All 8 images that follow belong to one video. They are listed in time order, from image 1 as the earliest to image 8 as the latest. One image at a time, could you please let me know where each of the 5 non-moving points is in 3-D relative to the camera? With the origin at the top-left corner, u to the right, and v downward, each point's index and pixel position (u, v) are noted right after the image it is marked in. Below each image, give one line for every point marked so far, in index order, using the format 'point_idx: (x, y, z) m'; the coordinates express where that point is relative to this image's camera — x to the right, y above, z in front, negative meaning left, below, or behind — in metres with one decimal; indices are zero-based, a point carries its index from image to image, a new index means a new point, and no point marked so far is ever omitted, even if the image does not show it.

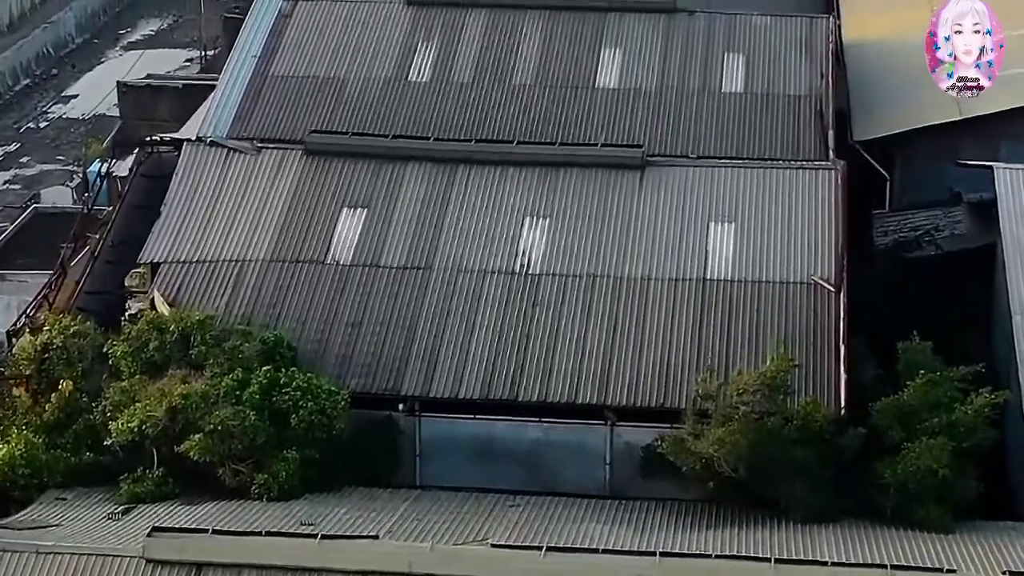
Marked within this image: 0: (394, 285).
0: (-1.2, 0.0, +19.8) m
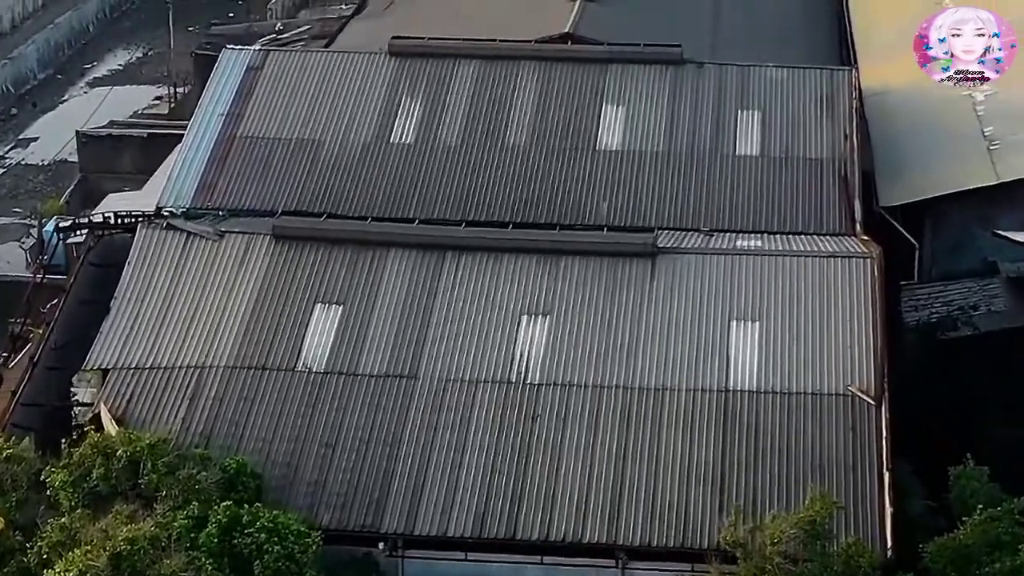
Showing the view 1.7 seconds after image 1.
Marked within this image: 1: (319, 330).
0: (-1.2, -1.0, +17.5) m
1: (-1.8, -0.4, +18.3) m
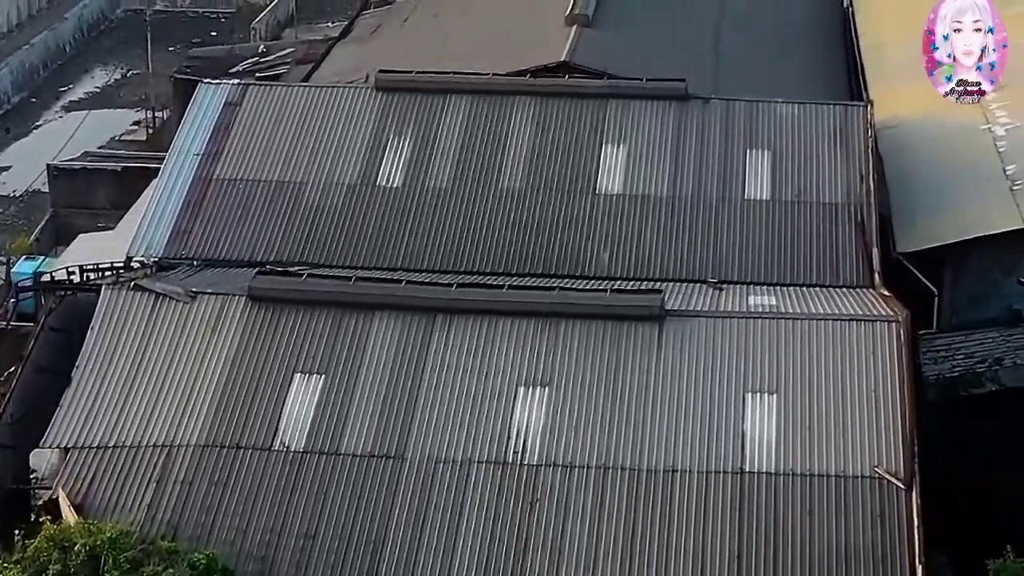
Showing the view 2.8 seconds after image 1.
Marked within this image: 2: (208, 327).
0: (-1.2, -1.5, +16.0) m
1: (-1.8, -1.0, +16.8) m
2: (-2.7, -0.4, +17.8) m
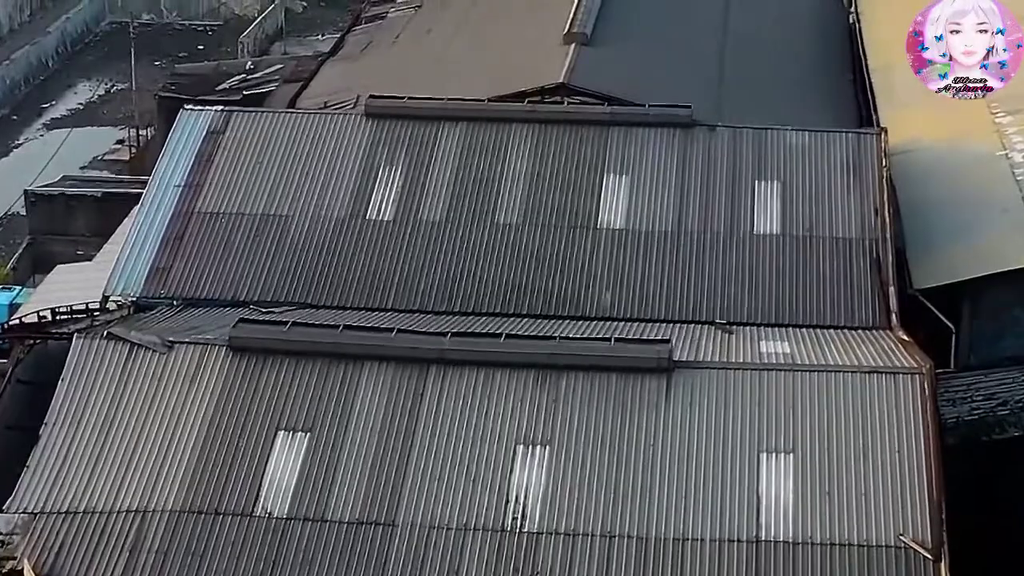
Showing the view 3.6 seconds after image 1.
0: (-1.3, -2.0, +14.9) m
1: (-1.8, -1.4, +15.7) m
2: (-2.8, -0.8, +16.7) m
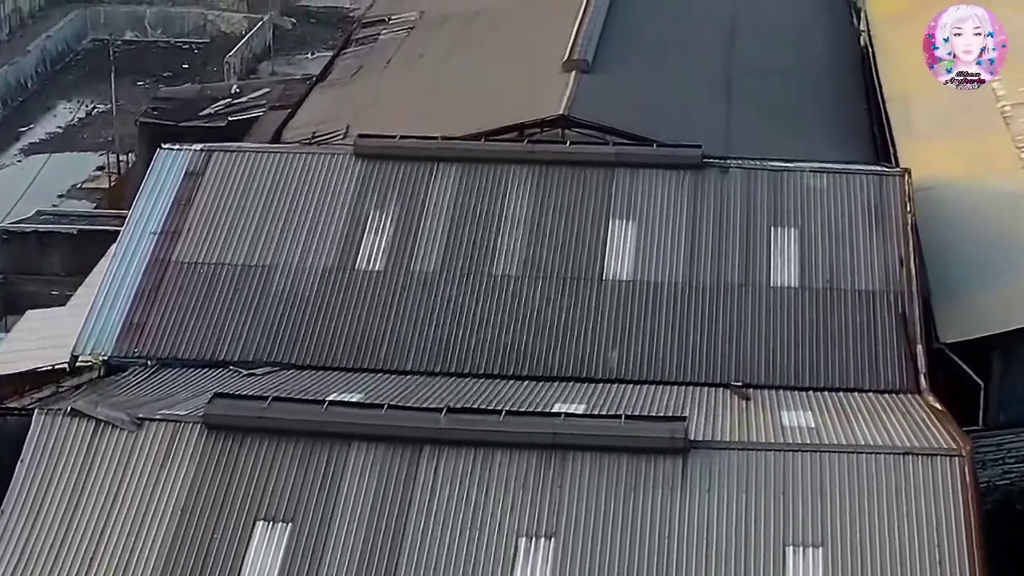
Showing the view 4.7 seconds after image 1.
0: (-1.2, -2.5, +13.5) m
1: (-1.8, -2.0, +14.3) m
2: (-2.8, -1.3, +15.3) m
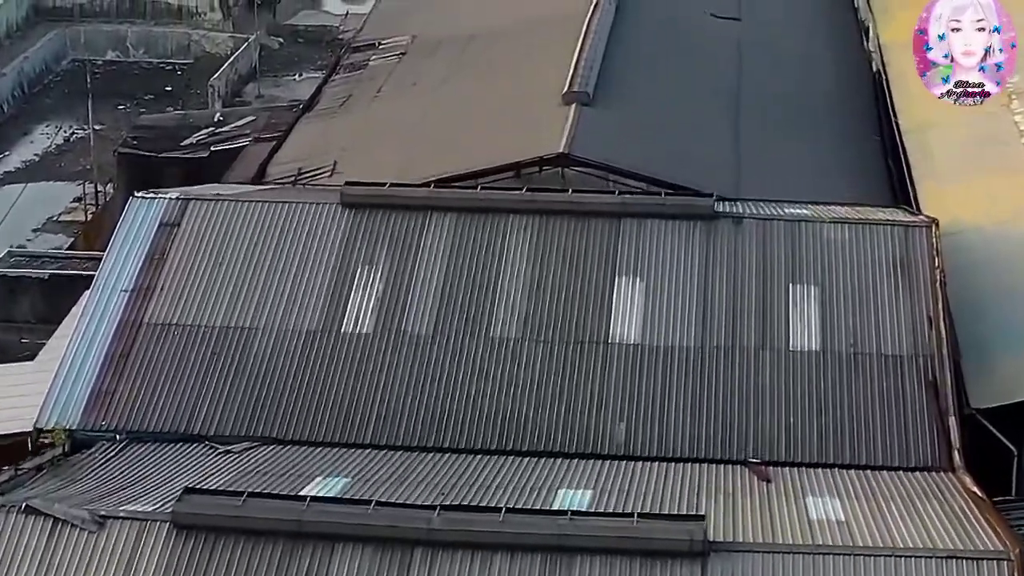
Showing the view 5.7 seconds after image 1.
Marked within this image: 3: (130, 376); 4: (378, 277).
0: (-1.2, -3.1, +12.0) m
1: (-1.8, -2.6, +12.8) m
2: (-2.8, -1.9, +13.8) m
3: (-3.5, -0.8, +18.1) m
4: (-1.3, +0.1, +19.2) m
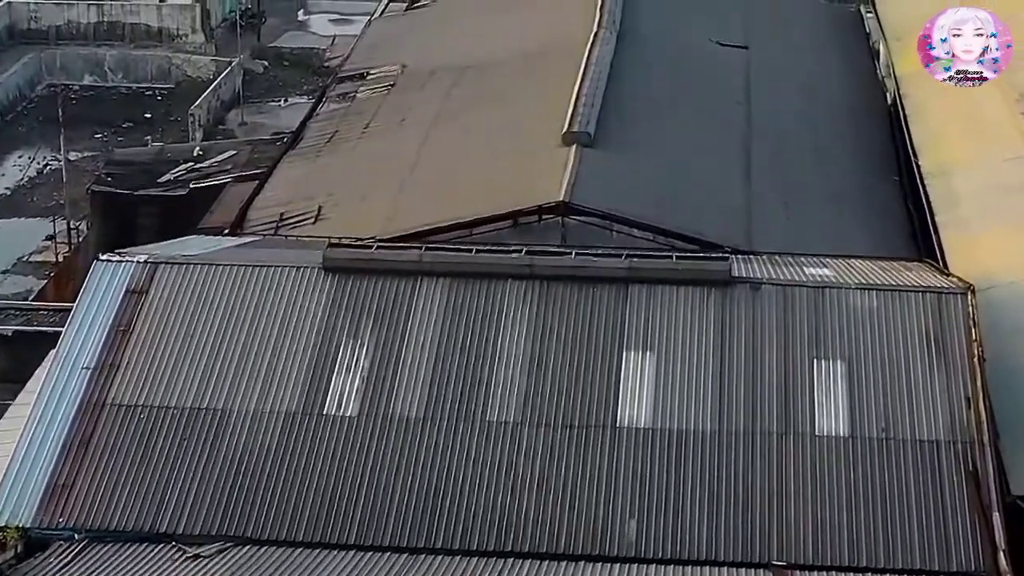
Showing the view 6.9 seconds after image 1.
0: (-1.2, -3.8, +10.4) m
1: (-1.8, -3.3, +11.2) m
2: (-2.7, -2.6, +12.2) m
3: (-3.5, -1.5, +16.4) m
4: (-1.3, -0.6, +17.6) m
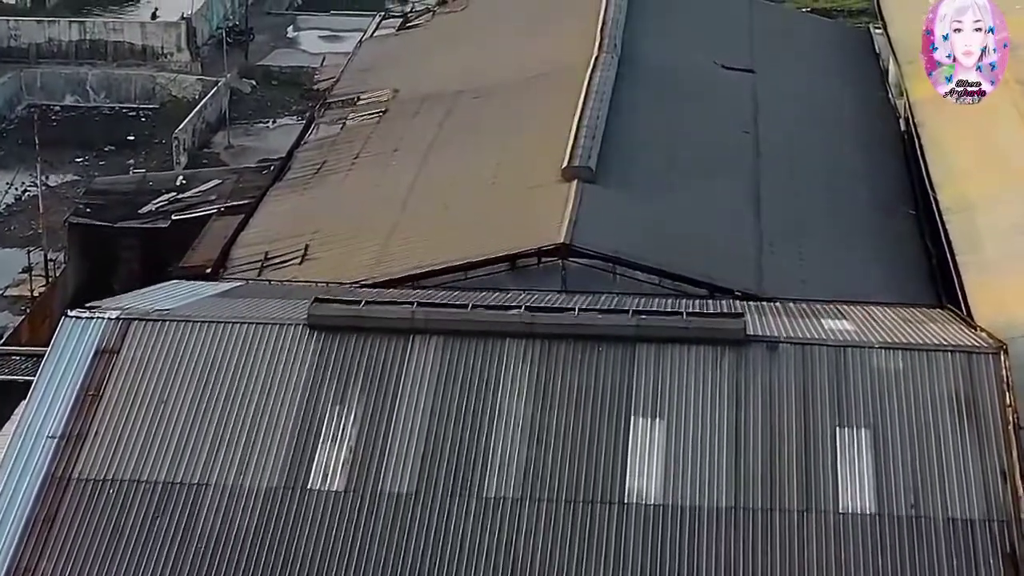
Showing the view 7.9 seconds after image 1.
0: (-1.2, -4.3, +9.1) m
1: (-1.8, -3.8, +10.0) m
2: (-2.7, -3.1, +10.9) m
3: (-3.5, -2.0, +15.2) m
4: (-1.3, -1.1, +16.3) m
